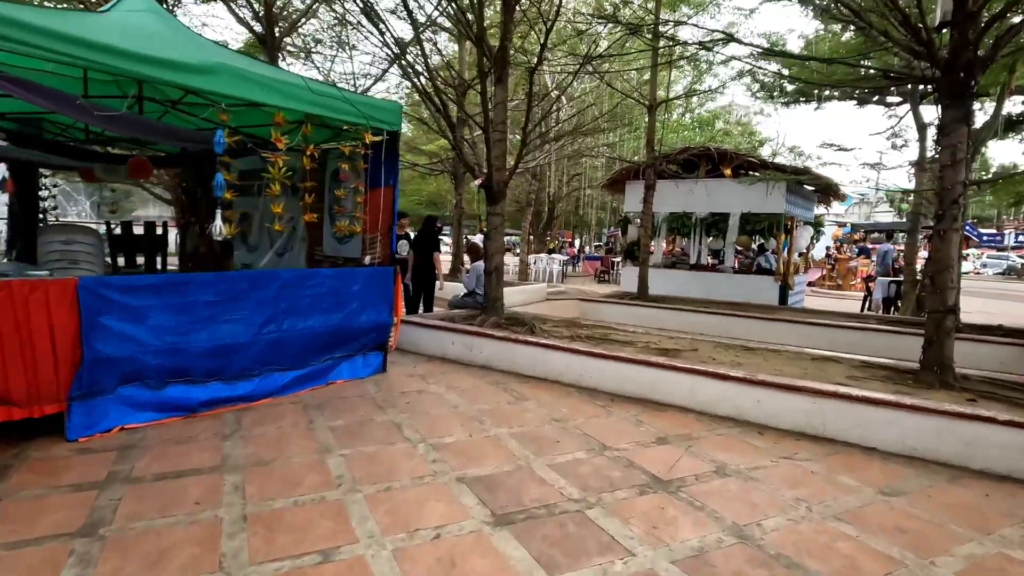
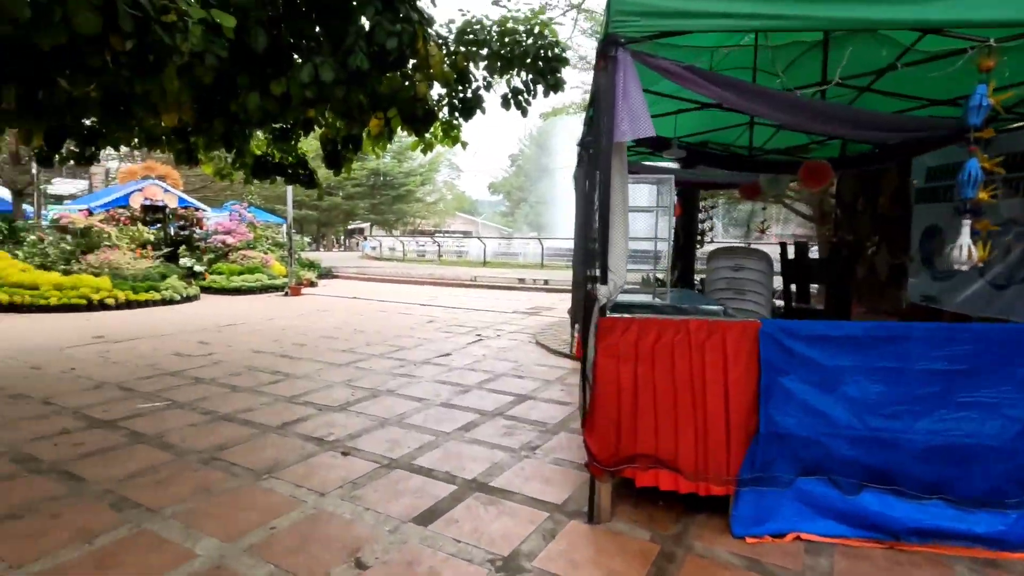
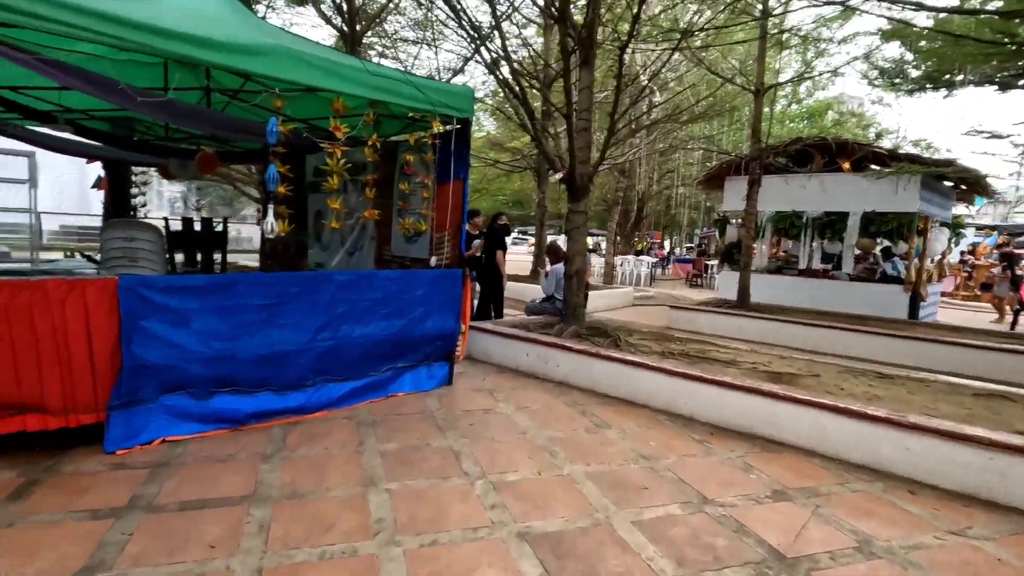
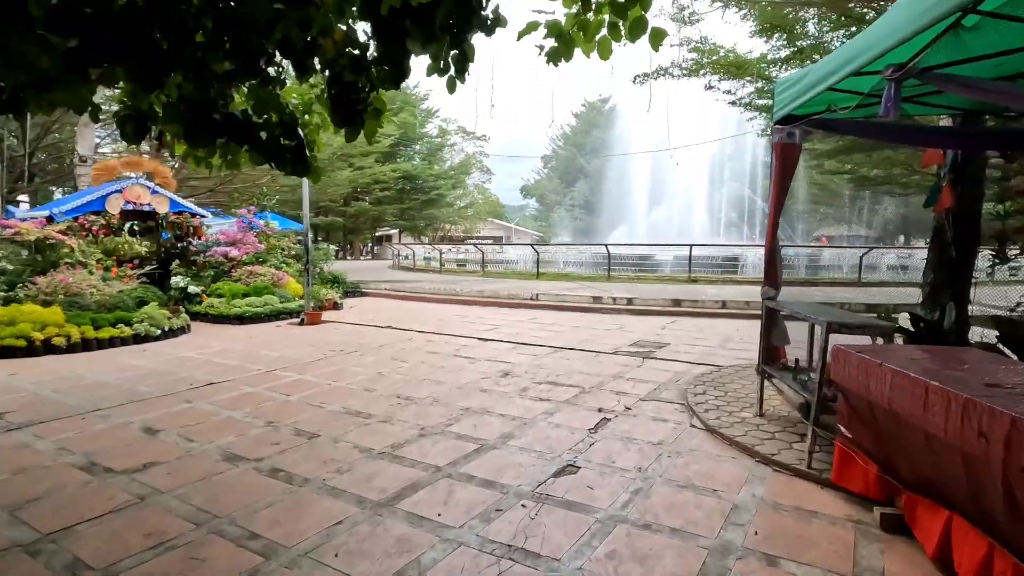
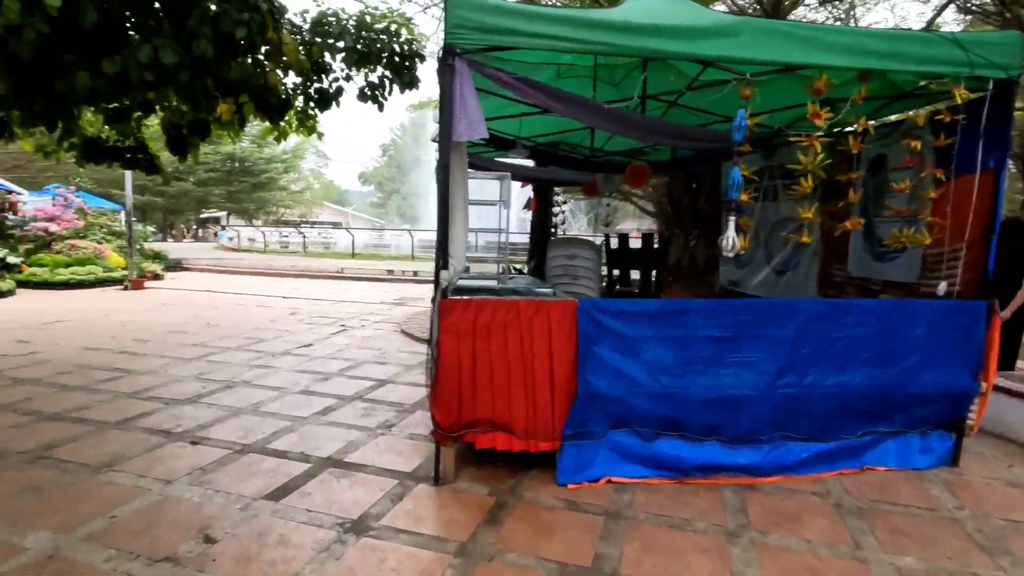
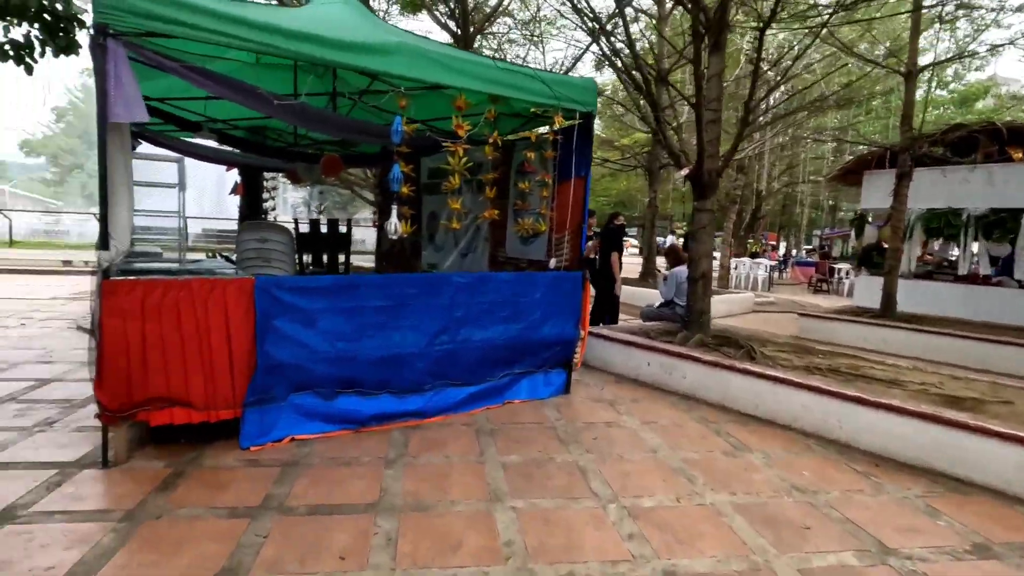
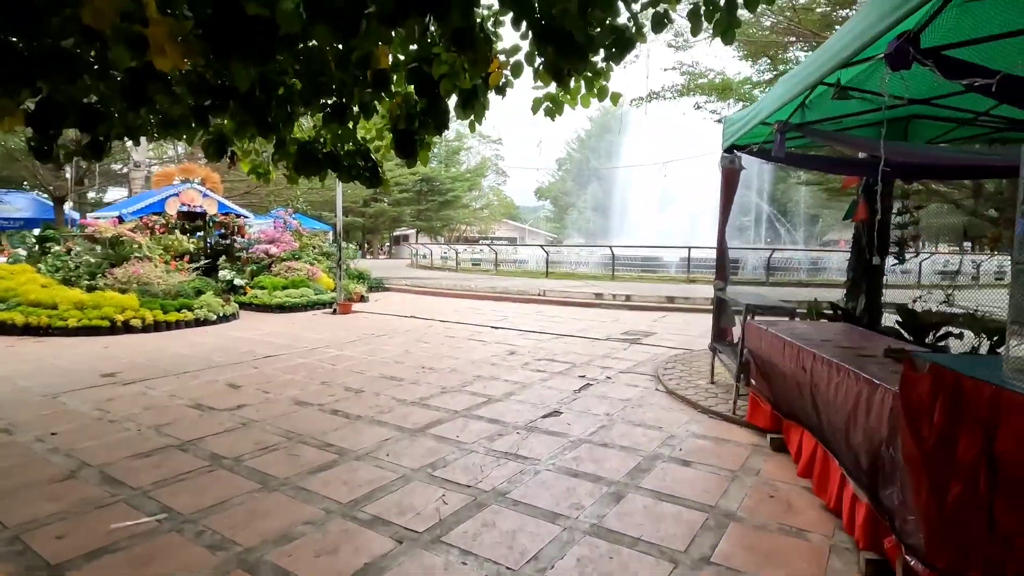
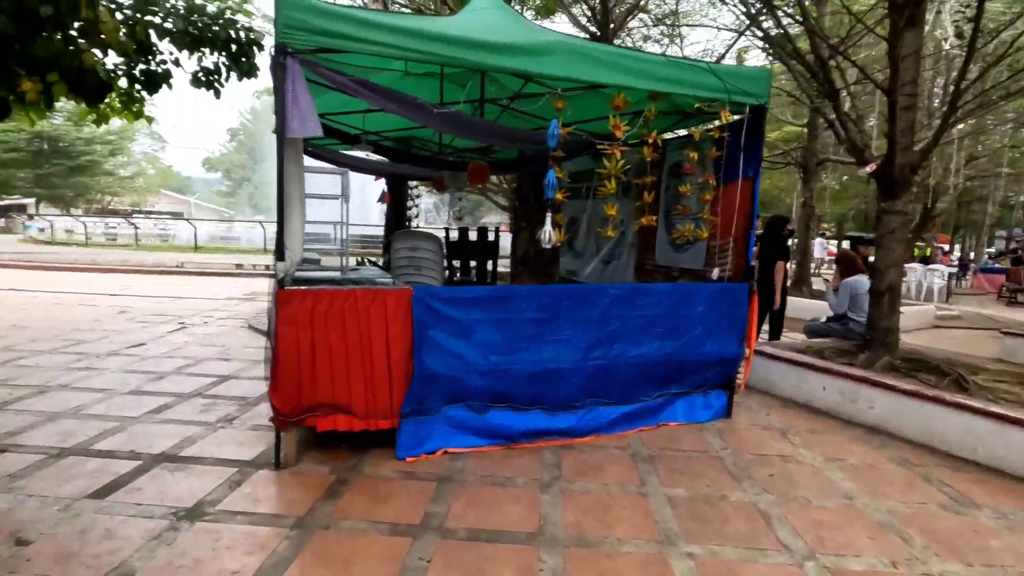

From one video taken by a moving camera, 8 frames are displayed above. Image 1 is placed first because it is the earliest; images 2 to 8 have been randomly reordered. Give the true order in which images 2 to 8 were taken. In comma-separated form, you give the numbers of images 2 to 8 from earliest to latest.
3, 6, 8, 5, 2, 7, 4
